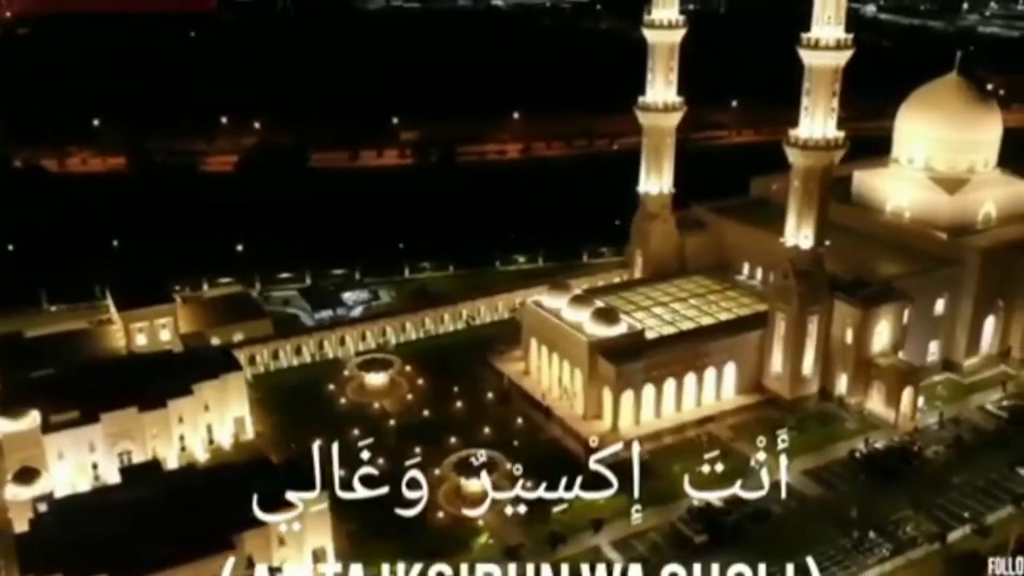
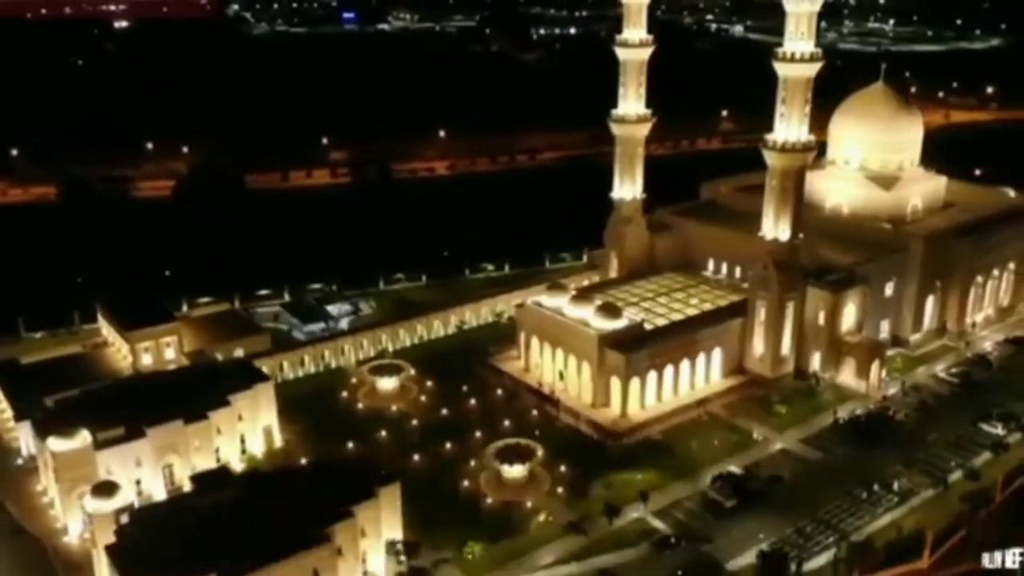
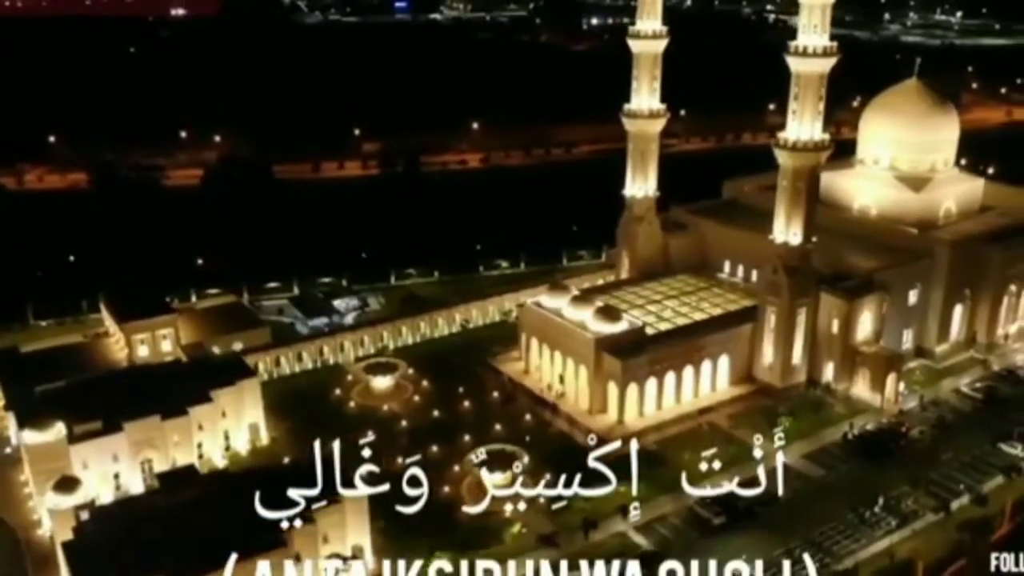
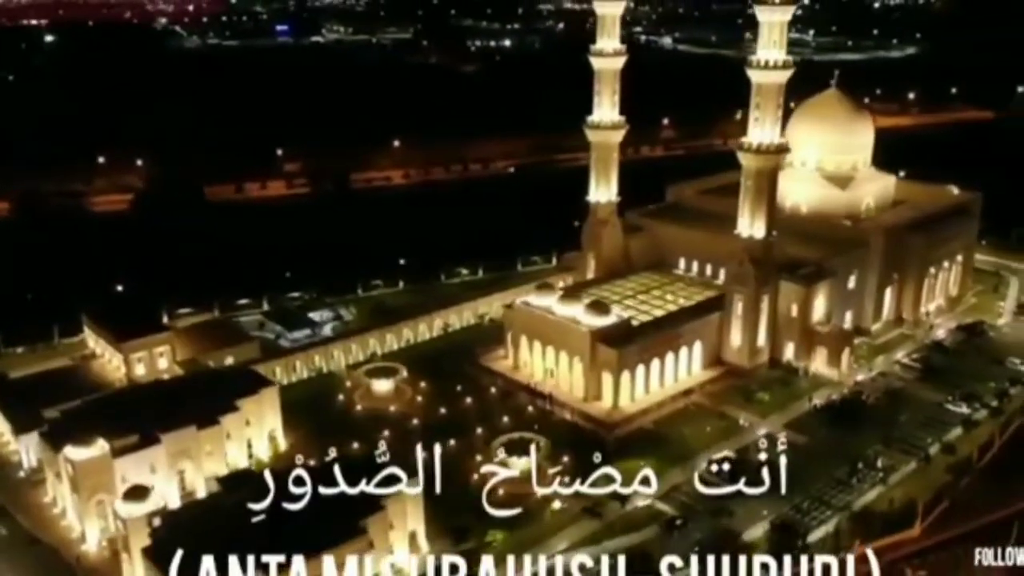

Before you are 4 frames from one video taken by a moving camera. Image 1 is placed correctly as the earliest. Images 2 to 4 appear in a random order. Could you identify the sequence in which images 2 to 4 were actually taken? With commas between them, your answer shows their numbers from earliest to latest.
3, 2, 4
